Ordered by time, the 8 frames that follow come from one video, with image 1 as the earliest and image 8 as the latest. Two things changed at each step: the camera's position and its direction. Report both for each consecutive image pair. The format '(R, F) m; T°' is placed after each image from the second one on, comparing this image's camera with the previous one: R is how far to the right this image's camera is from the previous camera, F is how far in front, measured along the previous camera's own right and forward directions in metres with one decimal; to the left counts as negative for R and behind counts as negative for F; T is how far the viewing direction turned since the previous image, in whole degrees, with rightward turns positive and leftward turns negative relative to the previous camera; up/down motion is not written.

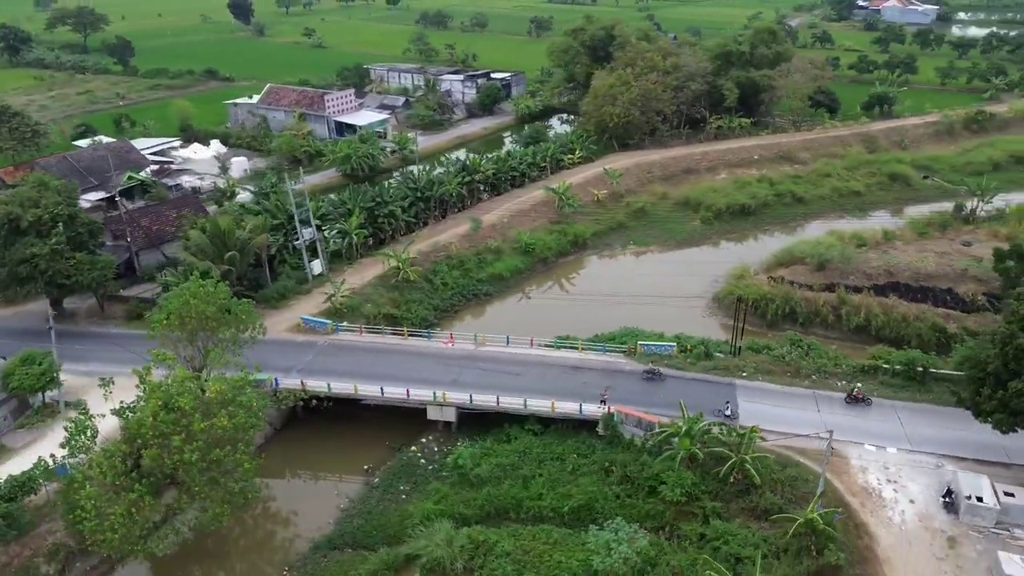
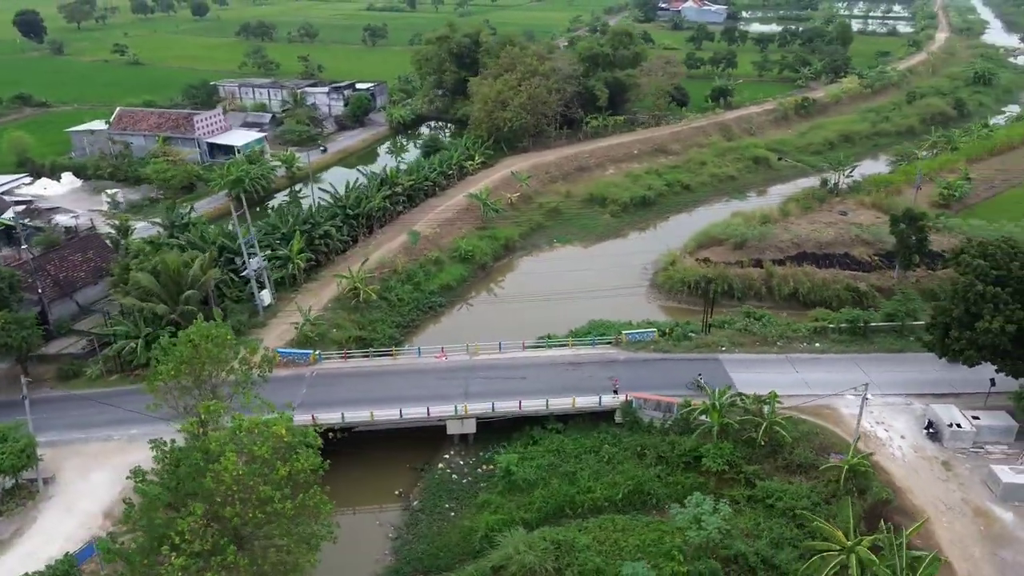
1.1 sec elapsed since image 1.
(-5.3, +0.2) m; +13°
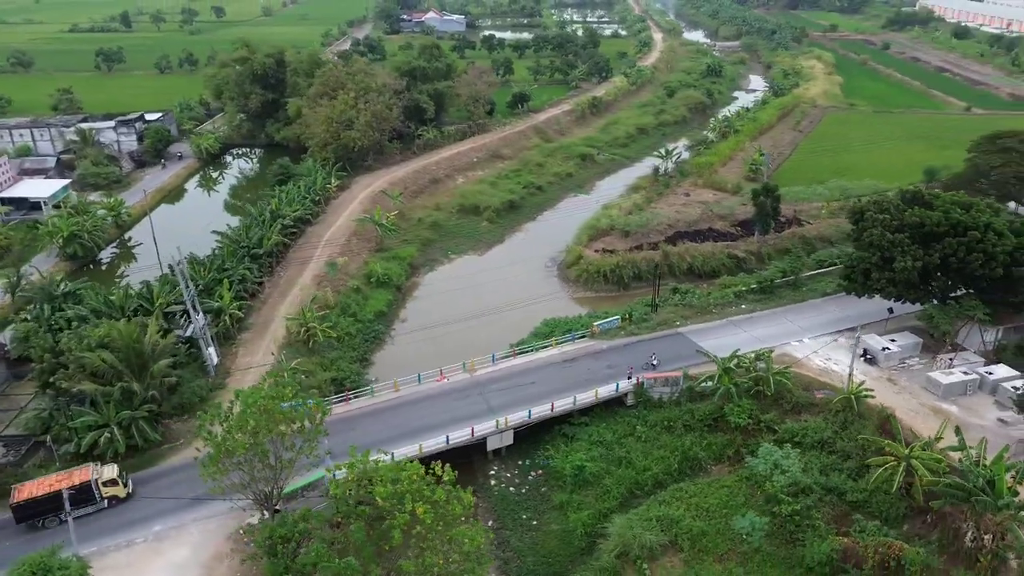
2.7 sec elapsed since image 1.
(-7.9, +0.7) m; +20°
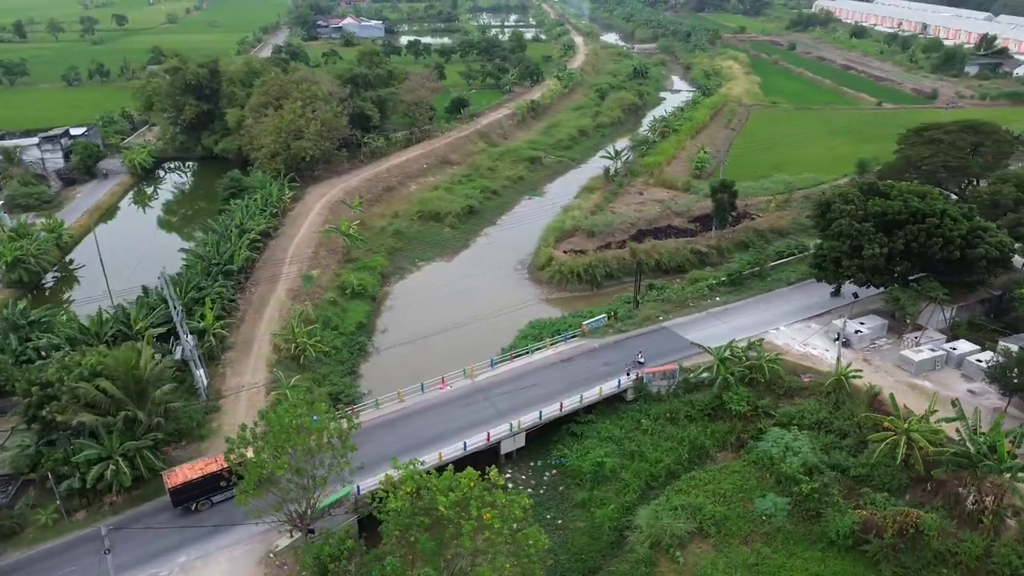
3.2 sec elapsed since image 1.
(-2.6, -0.1) m; +6°
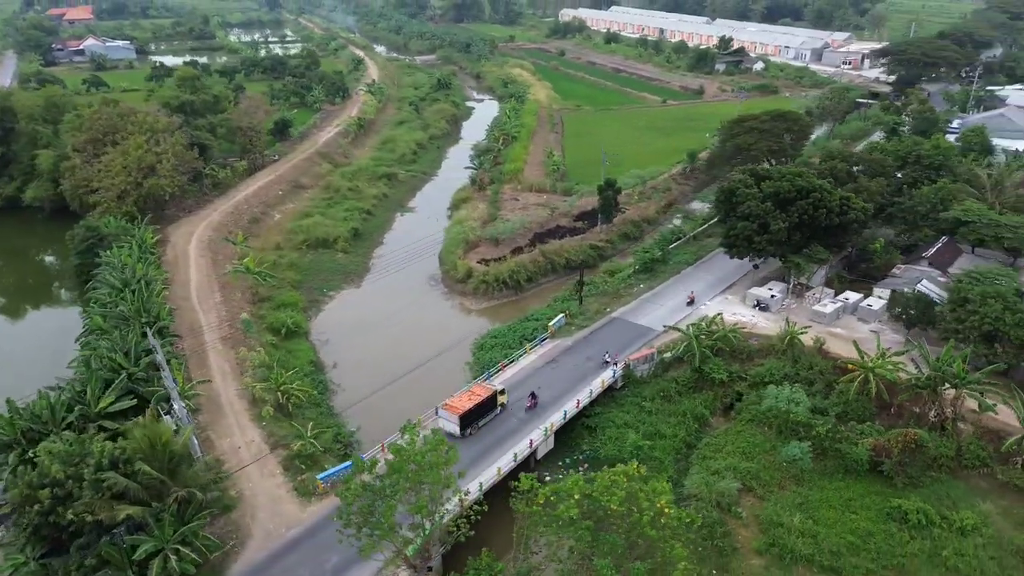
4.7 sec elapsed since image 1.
(-7.3, +0.5) m; +18°
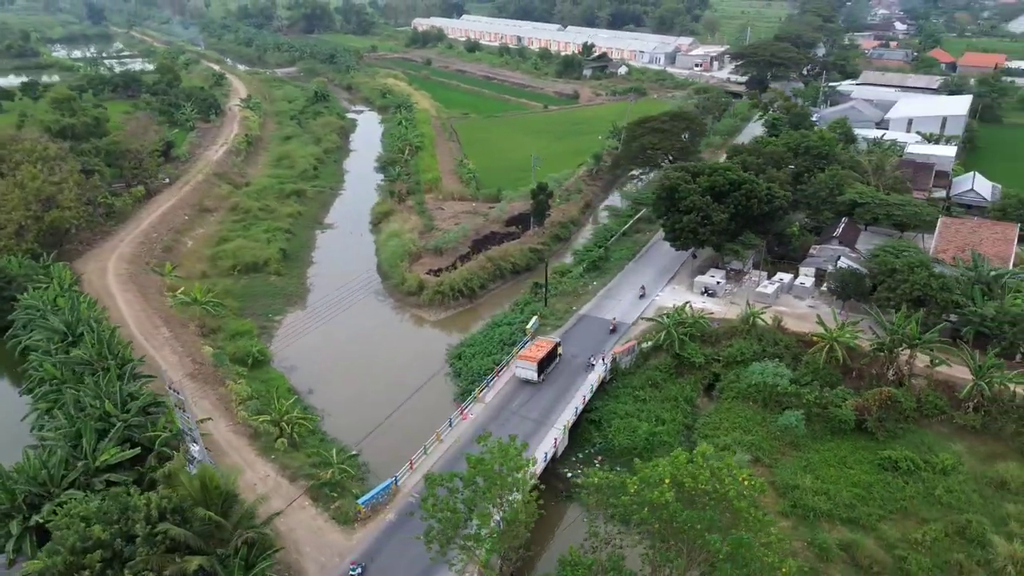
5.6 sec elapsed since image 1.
(-4.6, 0.0) m; +11°
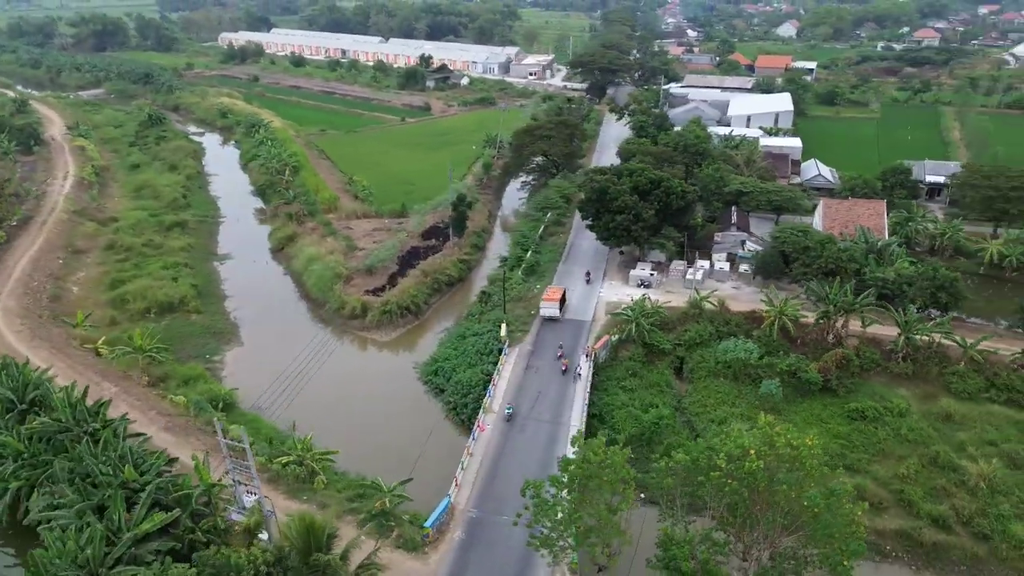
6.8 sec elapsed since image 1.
(-6.0, +0.1) m; +14°
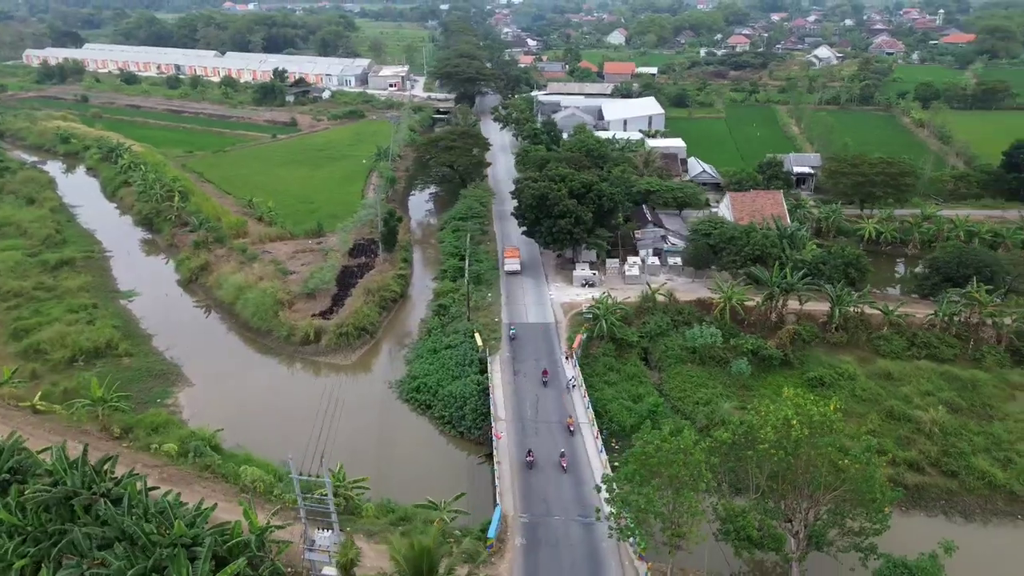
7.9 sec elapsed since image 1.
(-5.3, 0.0) m; +12°
